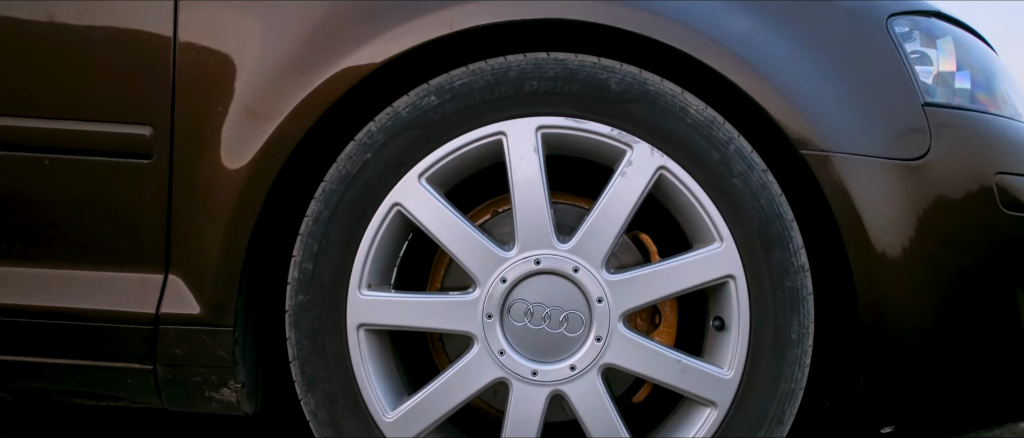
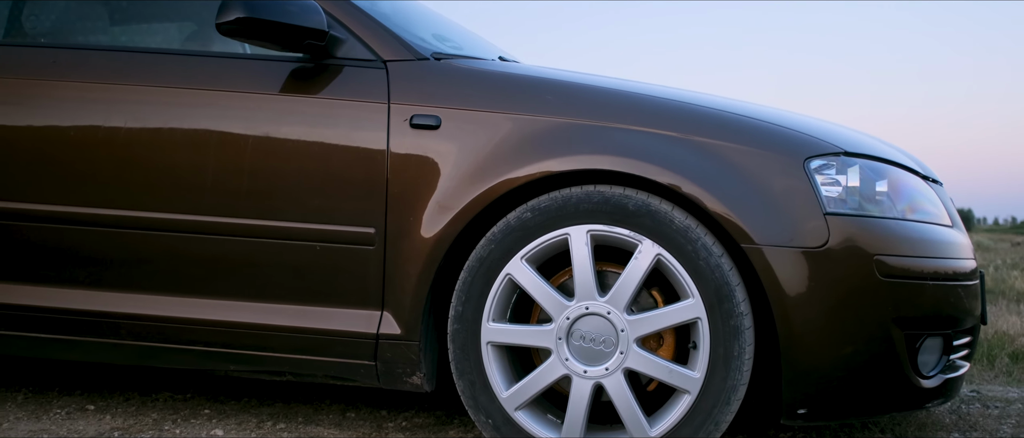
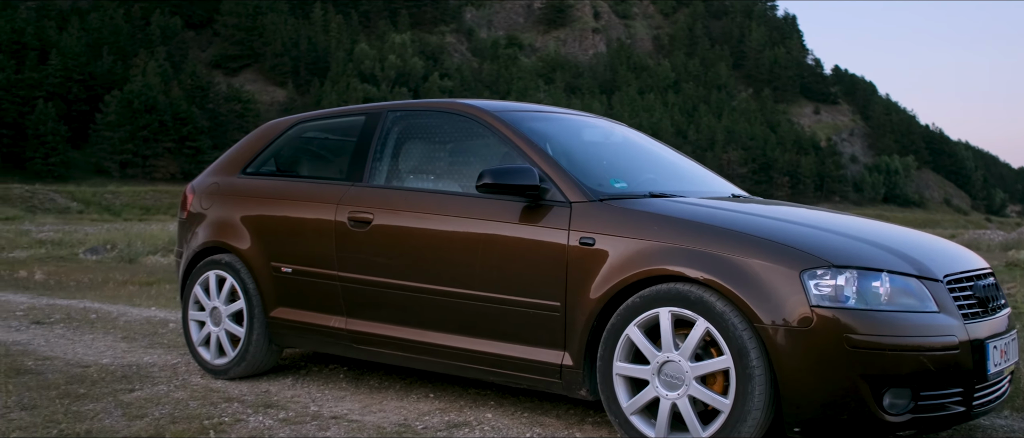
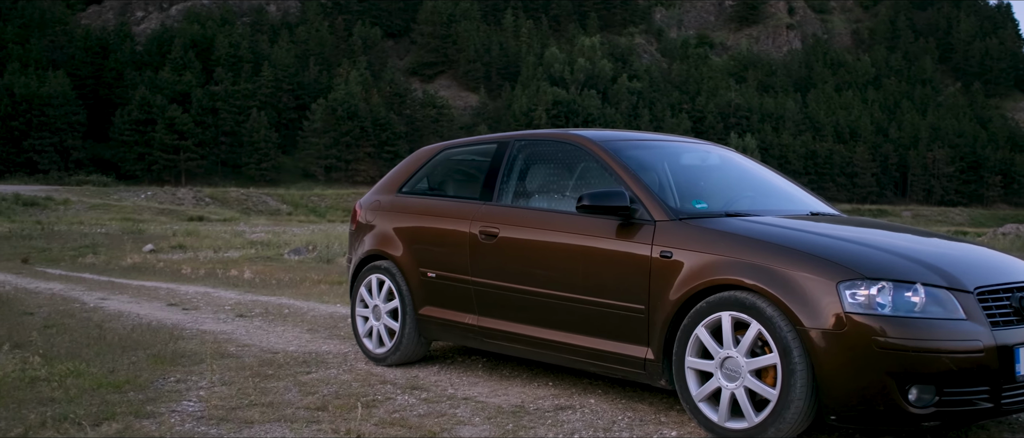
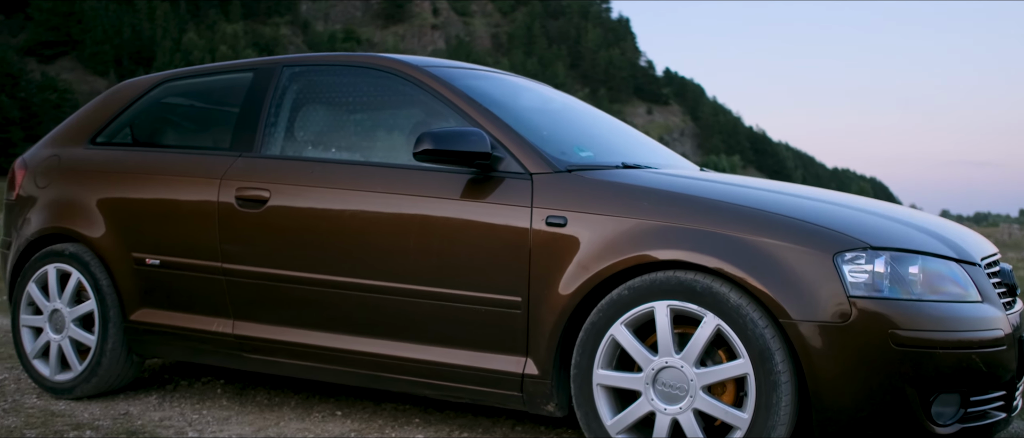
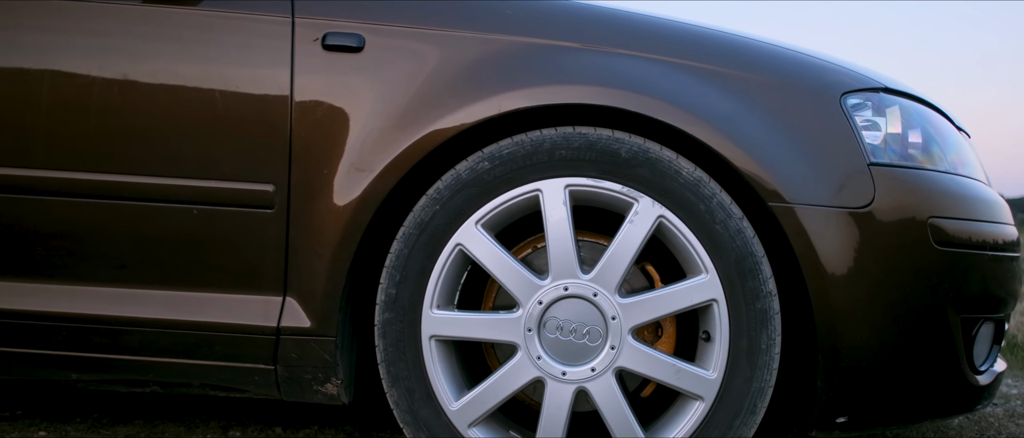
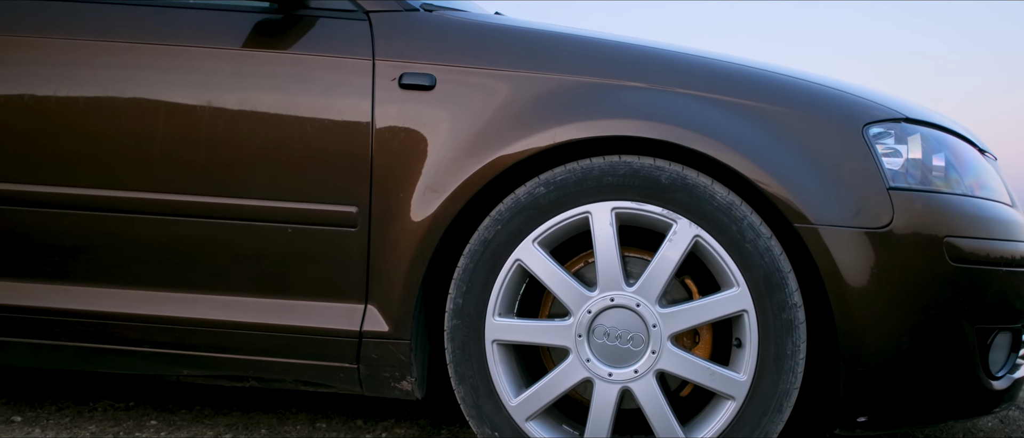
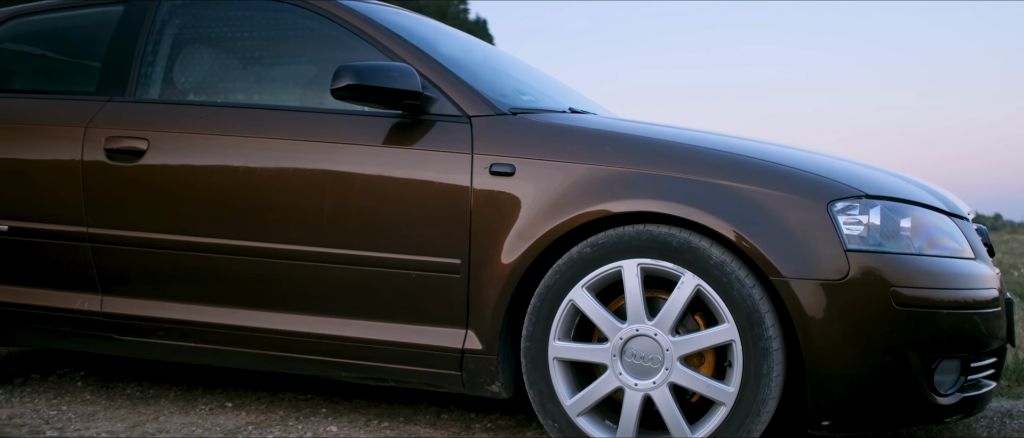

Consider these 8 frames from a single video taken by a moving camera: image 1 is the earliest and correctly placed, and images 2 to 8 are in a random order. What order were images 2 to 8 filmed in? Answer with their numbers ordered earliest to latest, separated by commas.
6, 7, 2, 8, 5, 3, 4
